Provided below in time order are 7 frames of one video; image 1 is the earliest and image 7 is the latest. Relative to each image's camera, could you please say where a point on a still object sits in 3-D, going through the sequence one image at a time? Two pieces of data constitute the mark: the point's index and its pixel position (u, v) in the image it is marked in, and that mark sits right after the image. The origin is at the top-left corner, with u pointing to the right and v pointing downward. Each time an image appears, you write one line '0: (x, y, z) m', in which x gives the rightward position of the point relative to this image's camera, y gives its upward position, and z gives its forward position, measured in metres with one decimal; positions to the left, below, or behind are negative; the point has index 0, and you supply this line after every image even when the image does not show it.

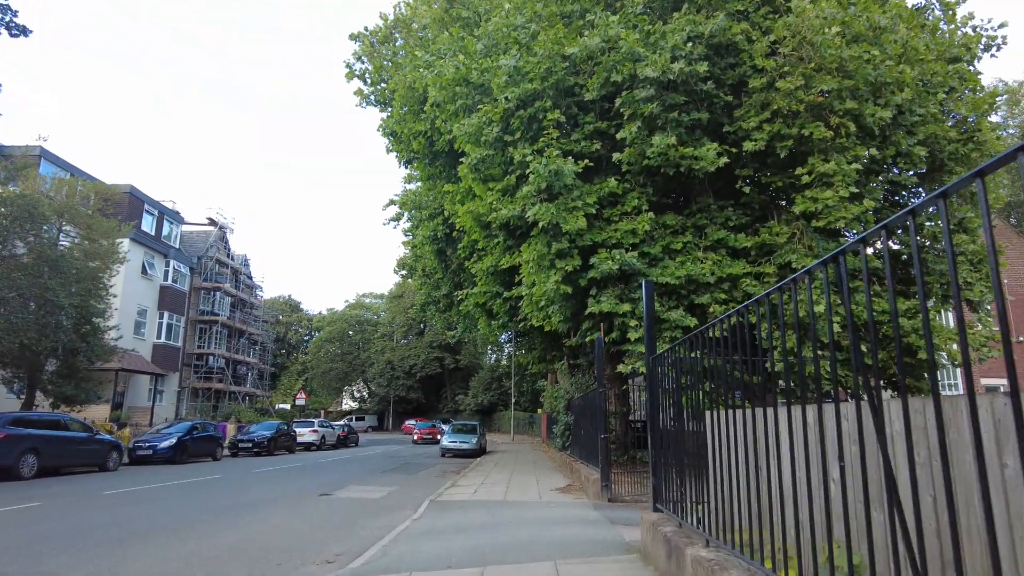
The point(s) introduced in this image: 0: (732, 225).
0: (+4.2, +1.2, +12.2) m
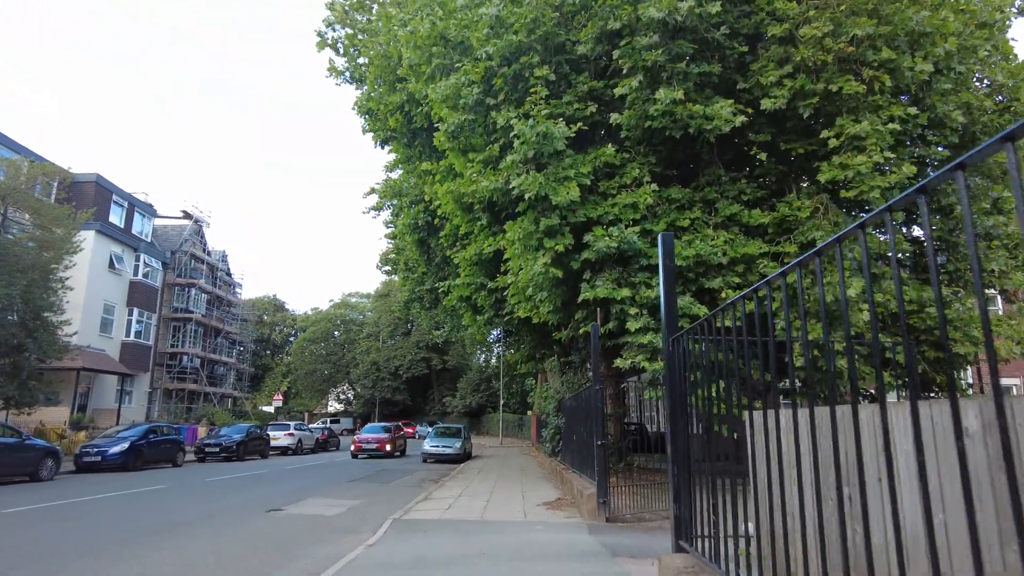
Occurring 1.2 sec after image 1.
0: (+3.9, +1.5, +10.6) m
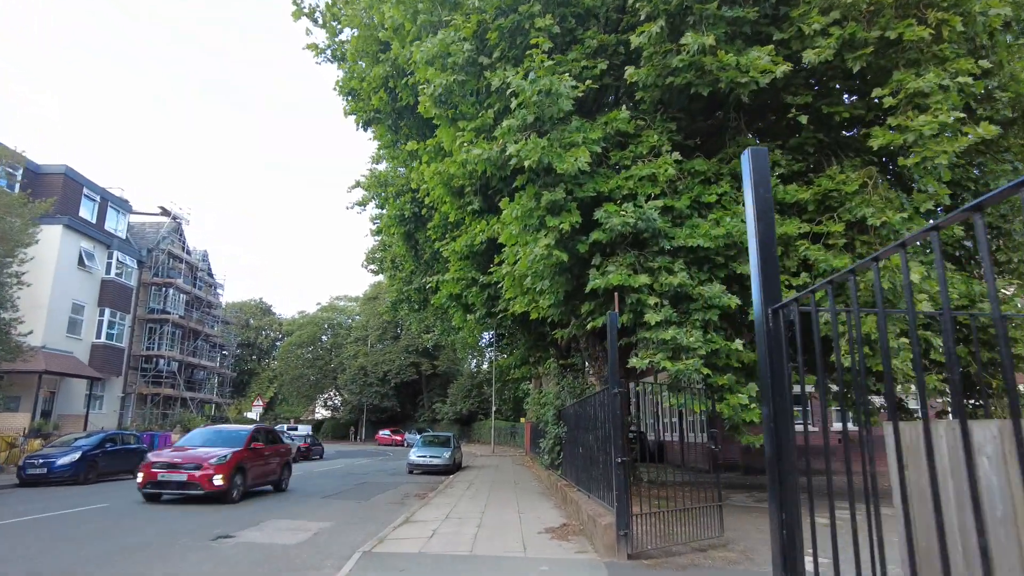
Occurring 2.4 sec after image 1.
0: (+3.8, +1.7, +9.2) m
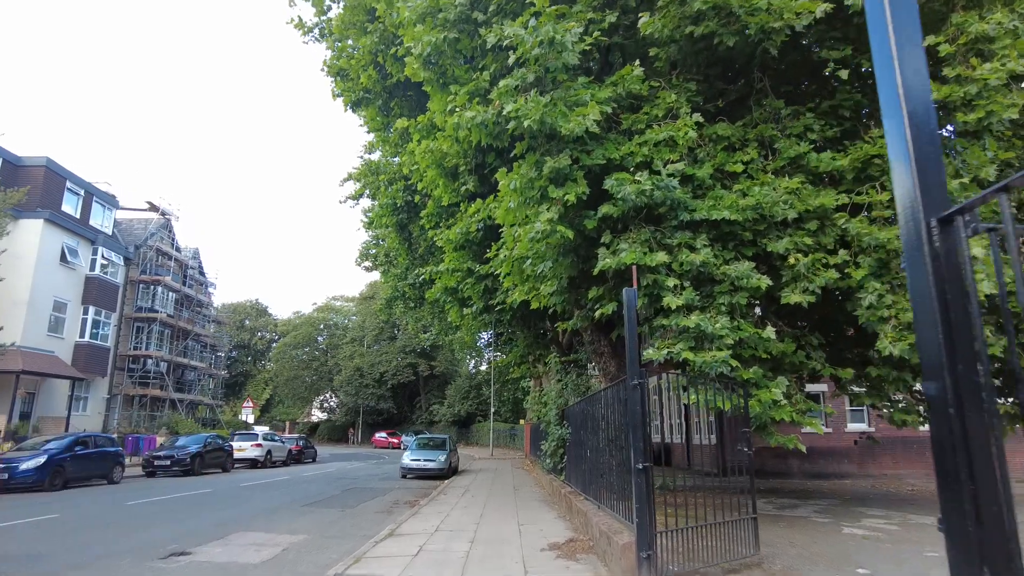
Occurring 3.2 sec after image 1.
0: (+3.8, +1.9, +8.1) m
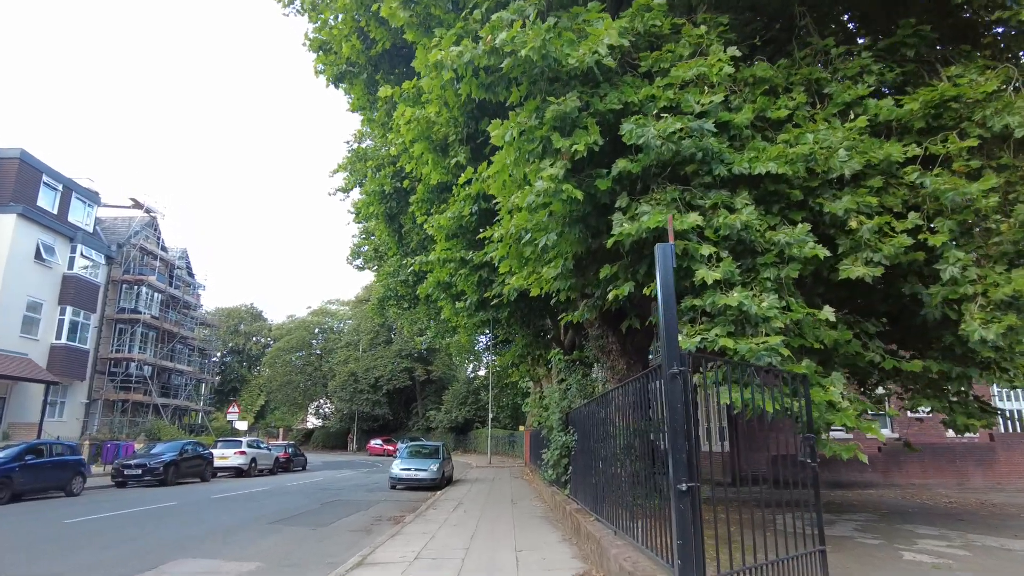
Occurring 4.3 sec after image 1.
0: (+3.8, +2.2, +6.7) m
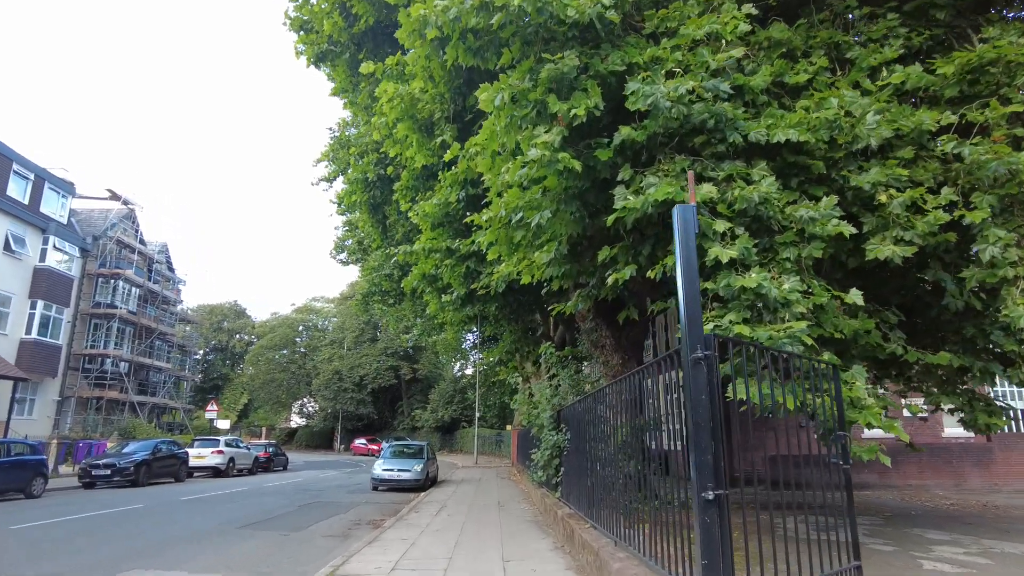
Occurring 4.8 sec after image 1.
0: (+3.7, +2.3, +6.1) m
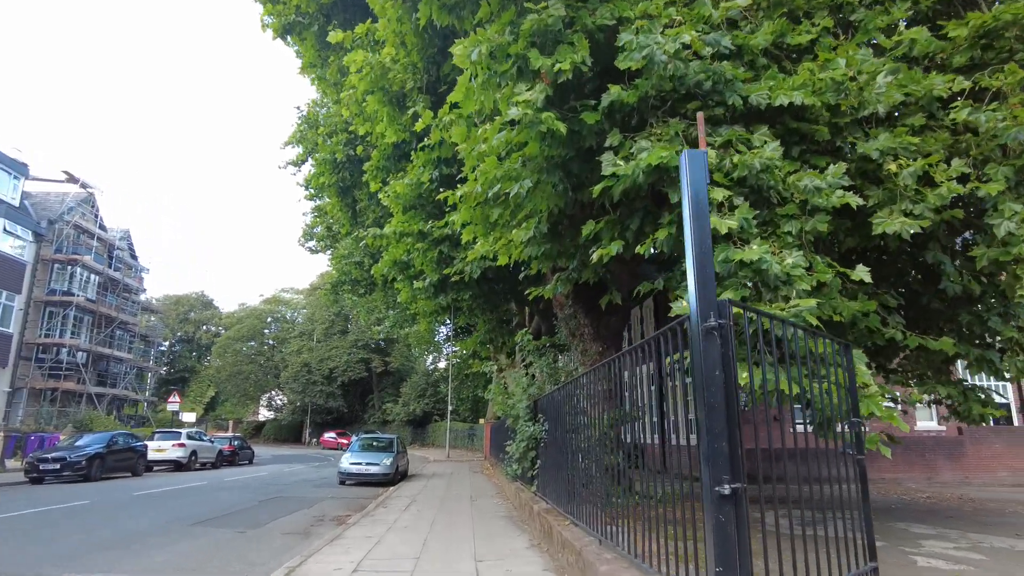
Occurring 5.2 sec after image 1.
0: (+3.5, +2.5, +5.7) m
